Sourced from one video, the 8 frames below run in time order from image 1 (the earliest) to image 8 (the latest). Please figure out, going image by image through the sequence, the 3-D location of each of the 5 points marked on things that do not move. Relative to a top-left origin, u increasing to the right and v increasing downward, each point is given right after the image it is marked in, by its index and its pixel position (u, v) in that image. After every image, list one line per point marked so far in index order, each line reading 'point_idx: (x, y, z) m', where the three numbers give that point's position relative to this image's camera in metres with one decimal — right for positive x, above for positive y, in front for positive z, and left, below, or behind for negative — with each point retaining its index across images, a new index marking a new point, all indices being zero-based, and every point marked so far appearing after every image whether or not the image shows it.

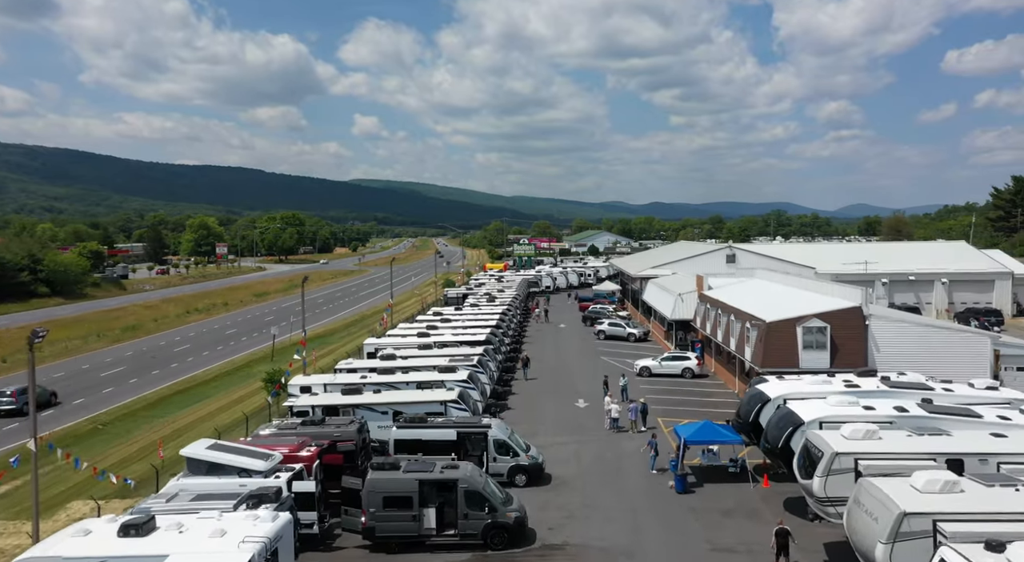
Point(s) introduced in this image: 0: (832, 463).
0: (+7.3, -4.2, +17.4) m
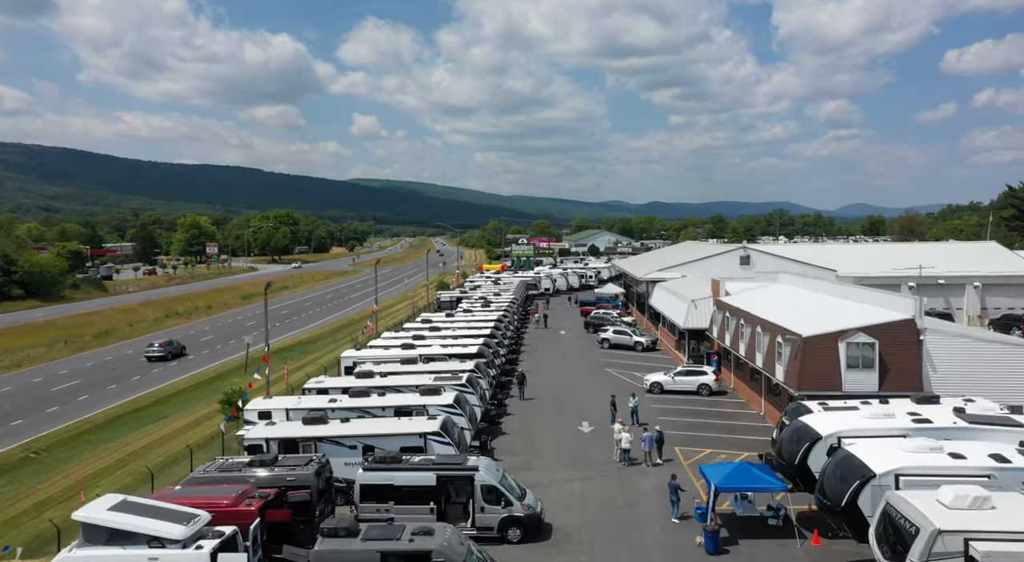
0: (+7.1, -4.5, +12.9) m
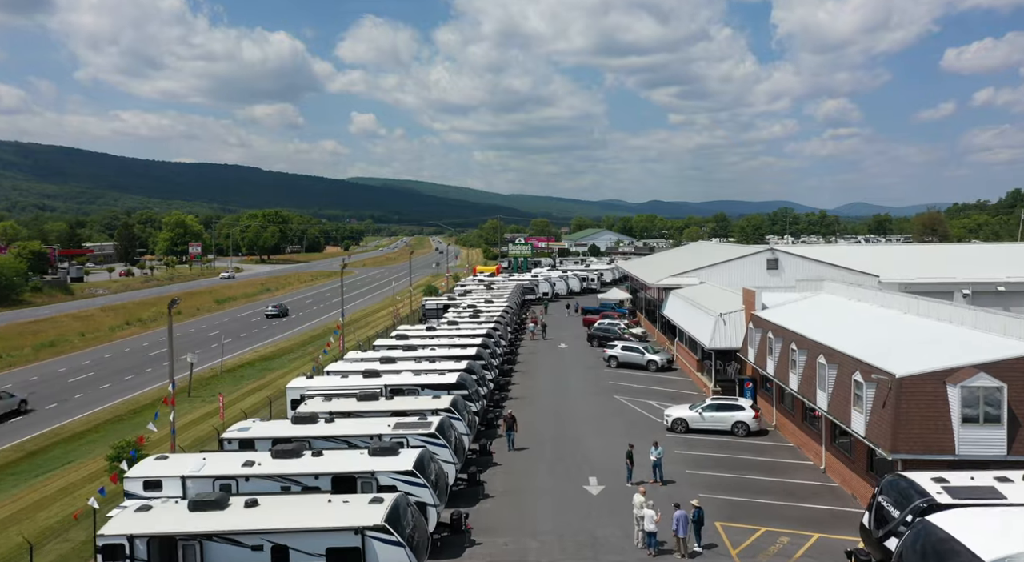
0: (+6.7, -5.0, +5.4) m
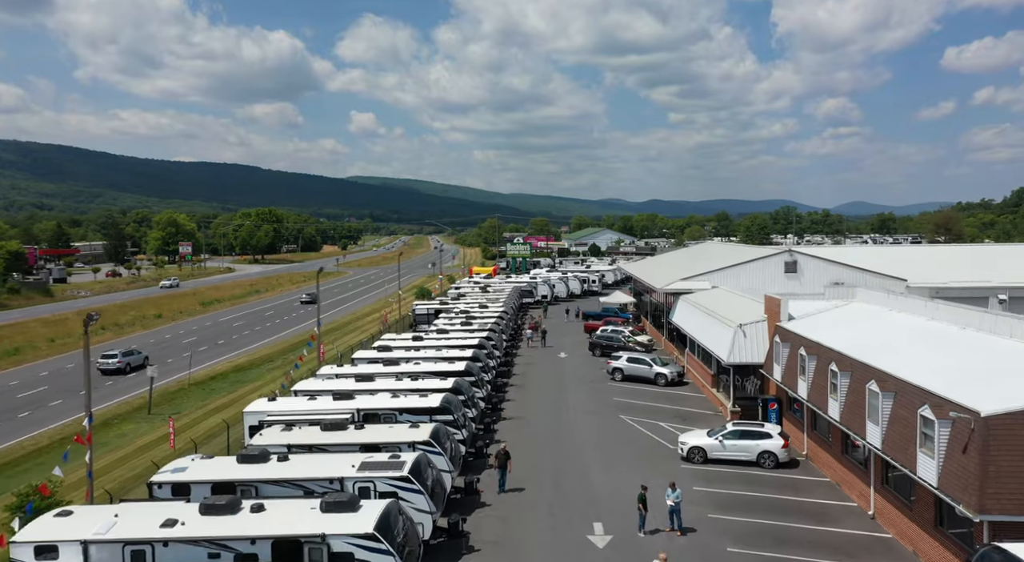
0: (+6.4, -5.3, +1.5) m
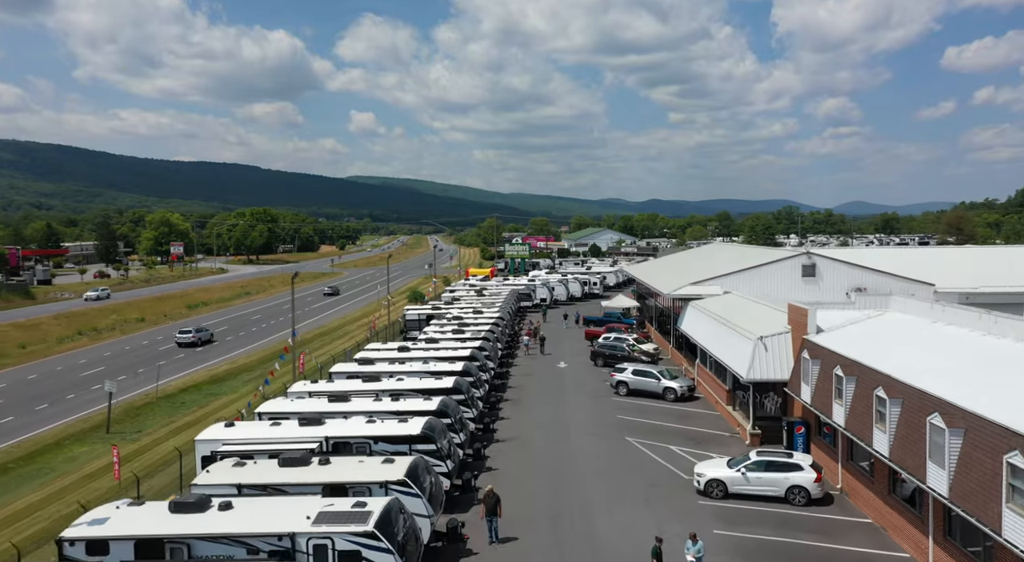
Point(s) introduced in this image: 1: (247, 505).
0: (+6.2, -5.5, -1.9) m
1: (-6.0, -5.0, +17.1) m
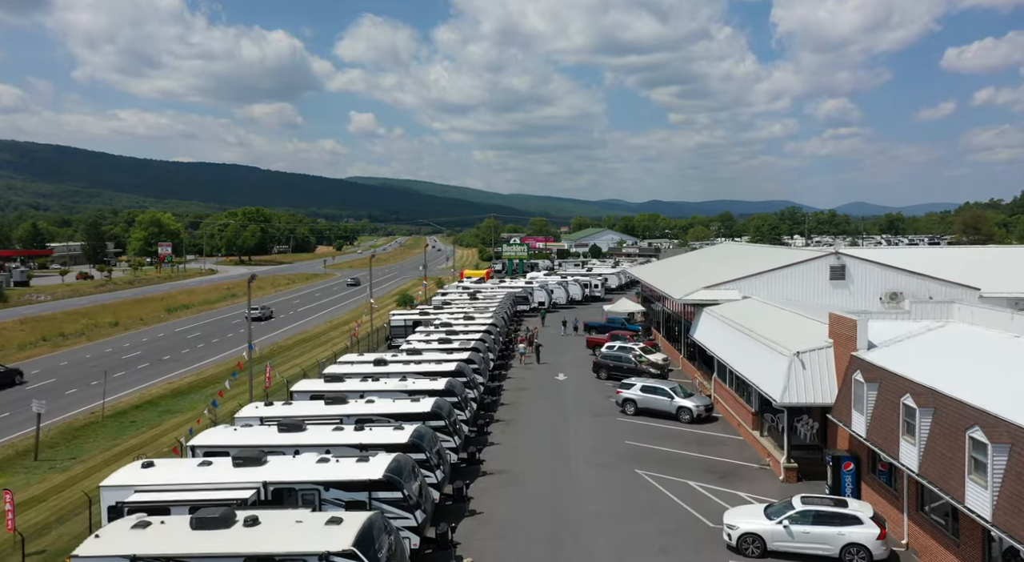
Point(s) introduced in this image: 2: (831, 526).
0: (+5.8, -5.7, -6.5) m
1: (-6.3, -5.2, +12.5) m
2: (+7.7, -5.9, +18.4) m
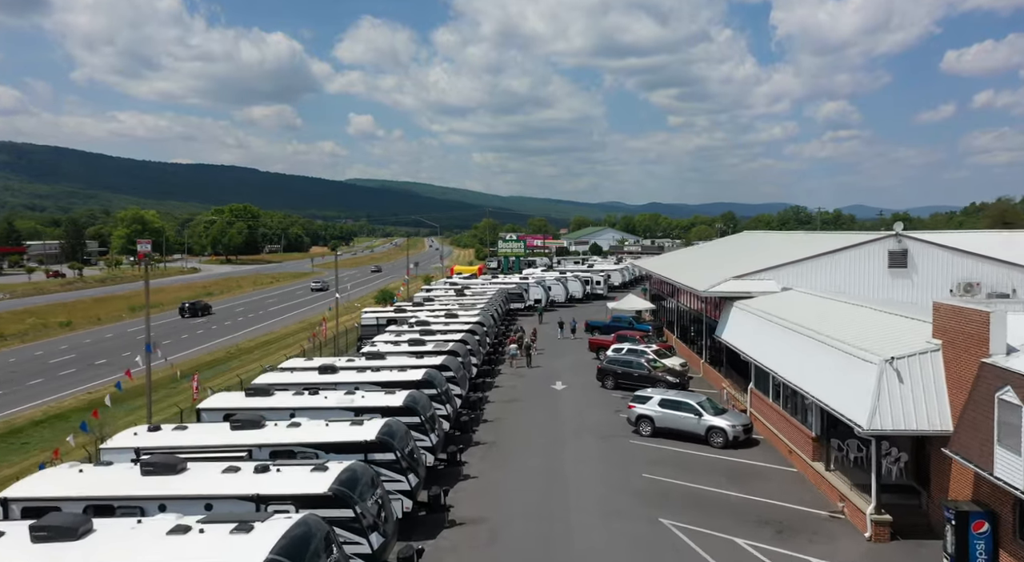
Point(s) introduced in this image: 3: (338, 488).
0: (+5.3, -5.0, -13.5) m
1: (-6.9, -4.6, +5.5) m
2: (+7.2, -5.3, +11.4) m
3: (-3.2, -3.9, +14.6) m
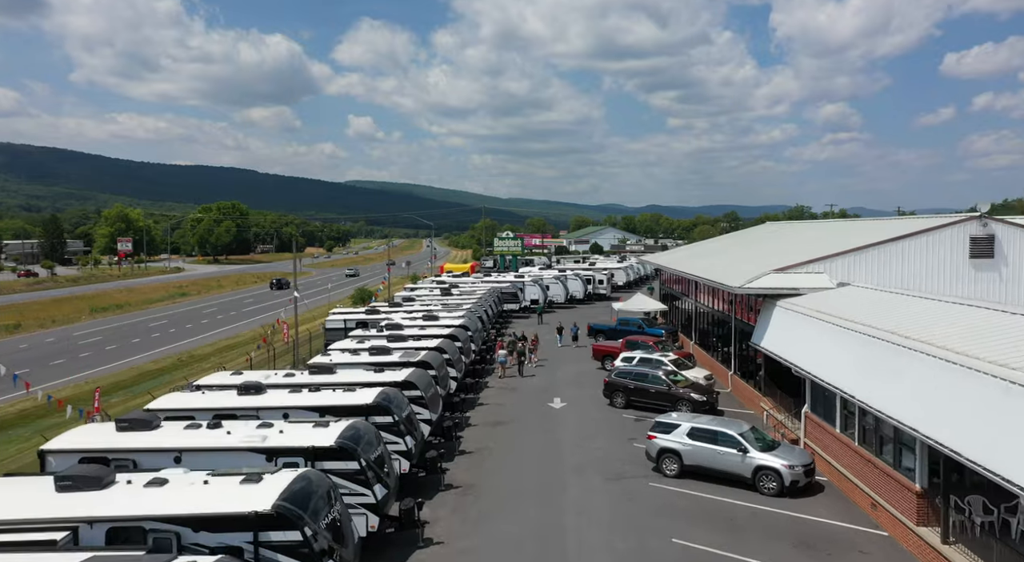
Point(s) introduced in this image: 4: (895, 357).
0: (+4.9, -4.7, -19.8) m
1: (-7.3, -4.3, -0.8) m
2: (+6.7, -5.1, +5.1) m
3: (-3.7, -3.7, +8.3) m
4: (+7.9, -1.5, +16.4) m
